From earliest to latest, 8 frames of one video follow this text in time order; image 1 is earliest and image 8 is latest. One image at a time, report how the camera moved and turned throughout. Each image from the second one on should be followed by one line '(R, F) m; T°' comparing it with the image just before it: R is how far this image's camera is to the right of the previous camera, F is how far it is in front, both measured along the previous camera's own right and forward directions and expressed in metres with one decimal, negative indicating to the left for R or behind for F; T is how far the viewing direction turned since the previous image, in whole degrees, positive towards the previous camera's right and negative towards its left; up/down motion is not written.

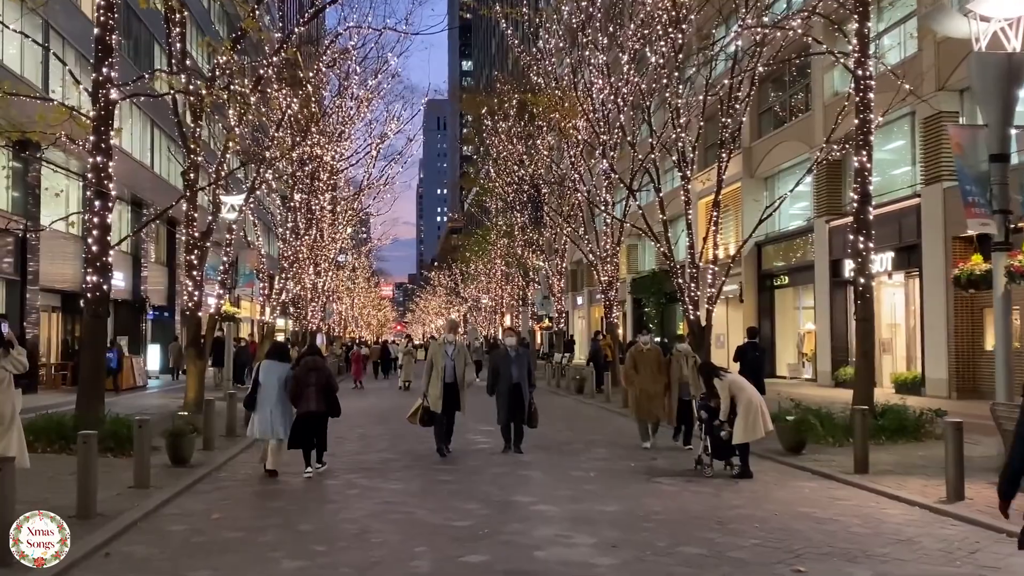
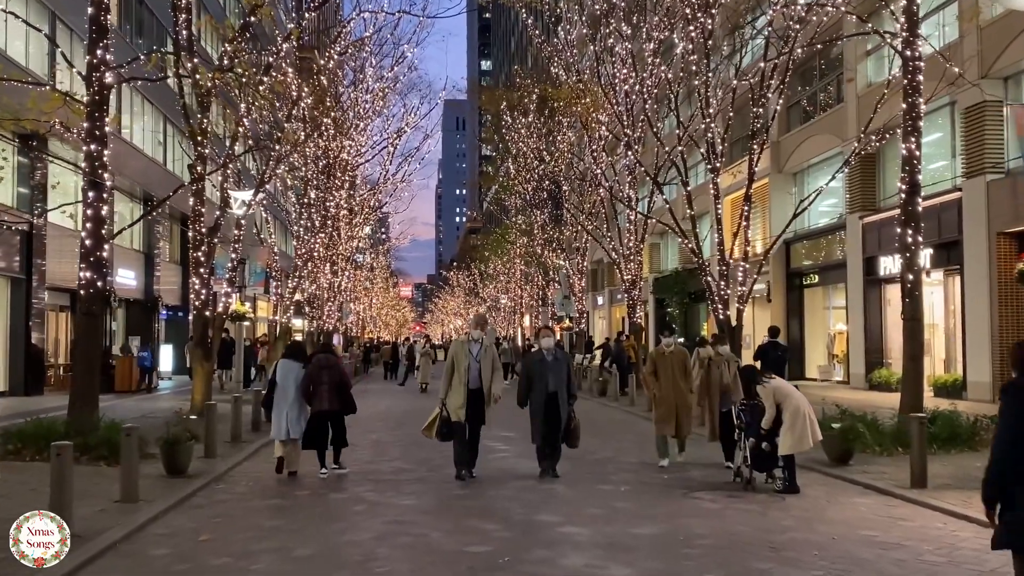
(0.0, +1.0) m; -1°
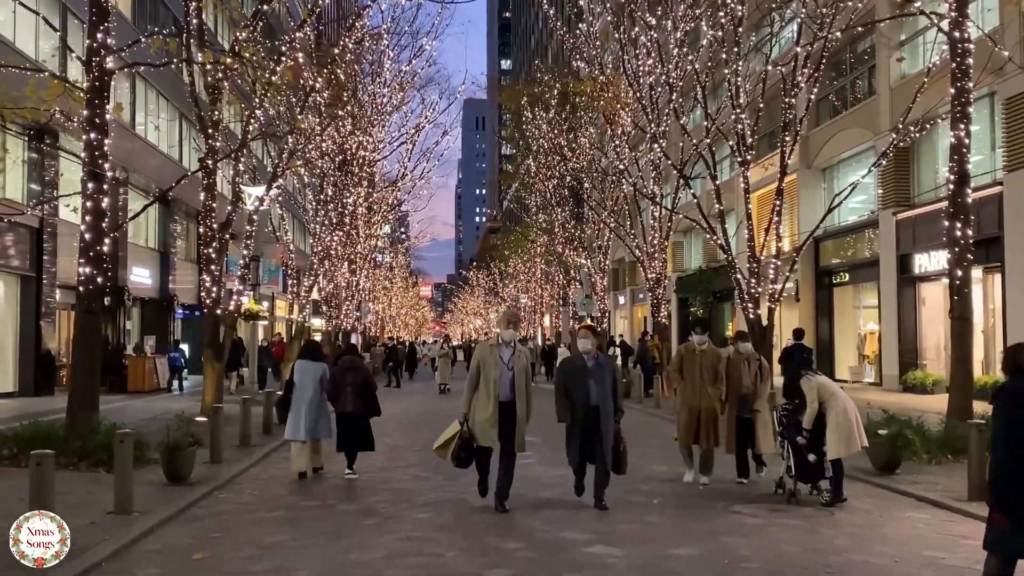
(0.0, +0.8) m; -1°
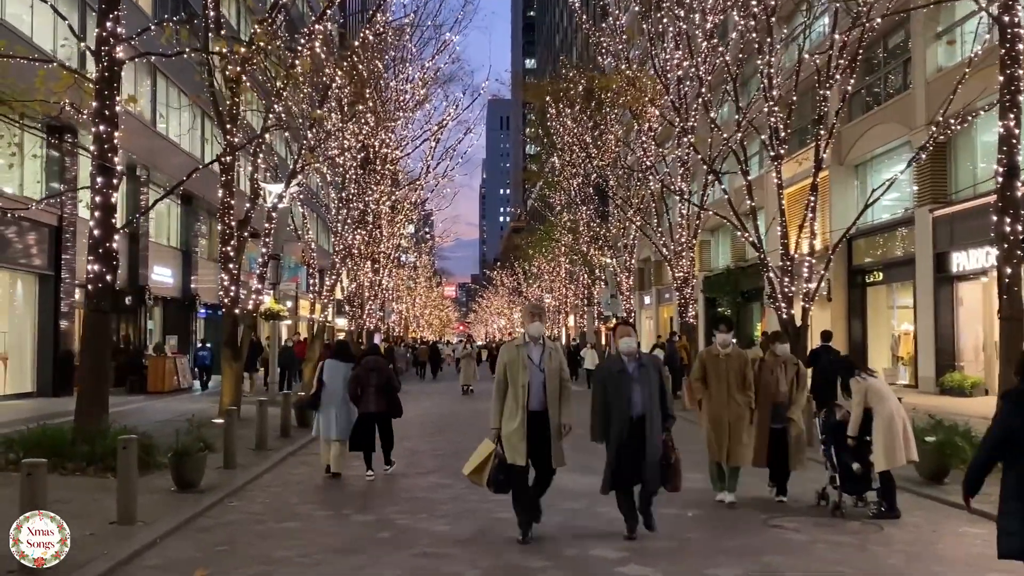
(0.0, +0.6) m; -1°
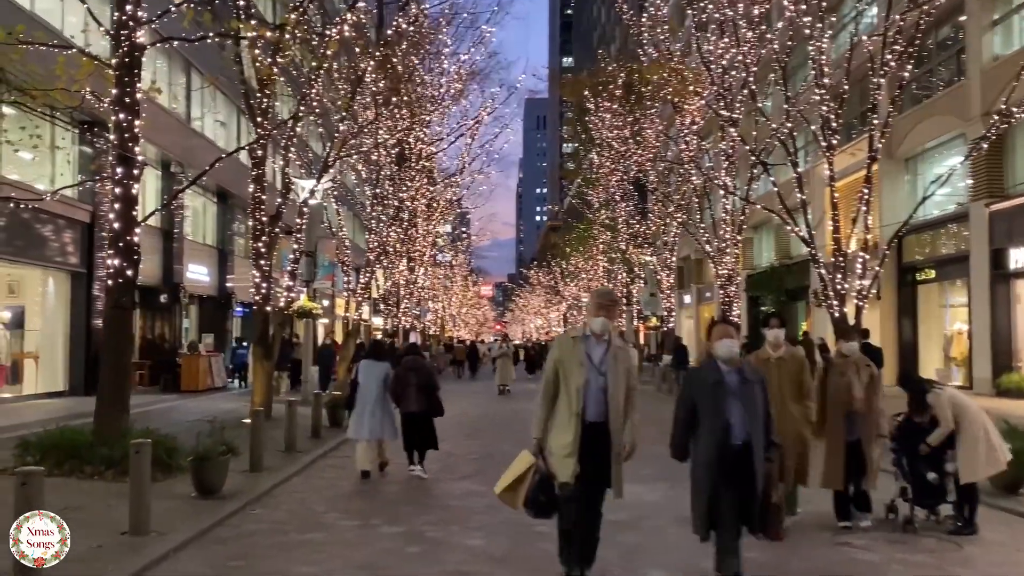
(0.0, +0.7) m; -2°
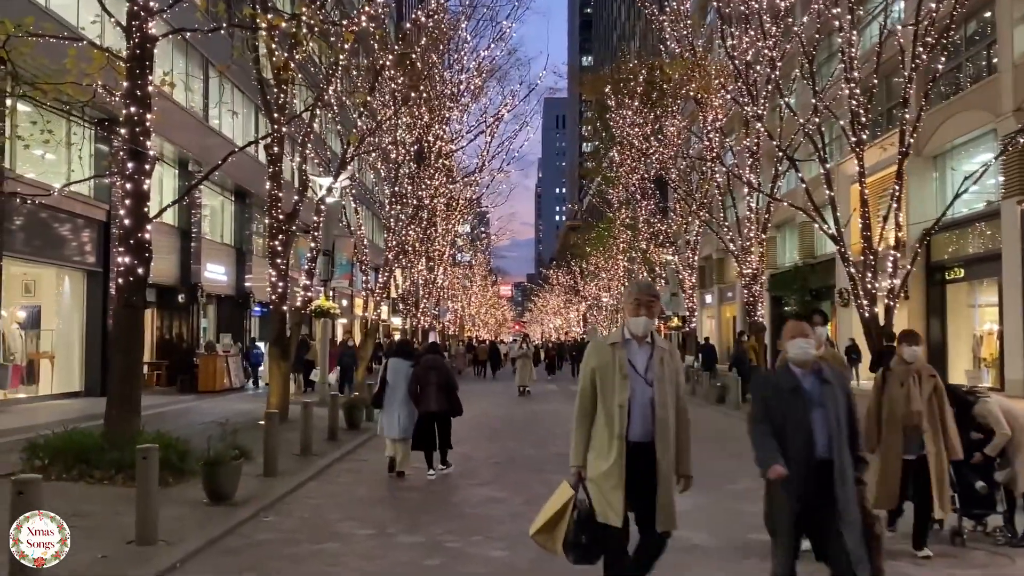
(0.0, +0.4) m; -1°
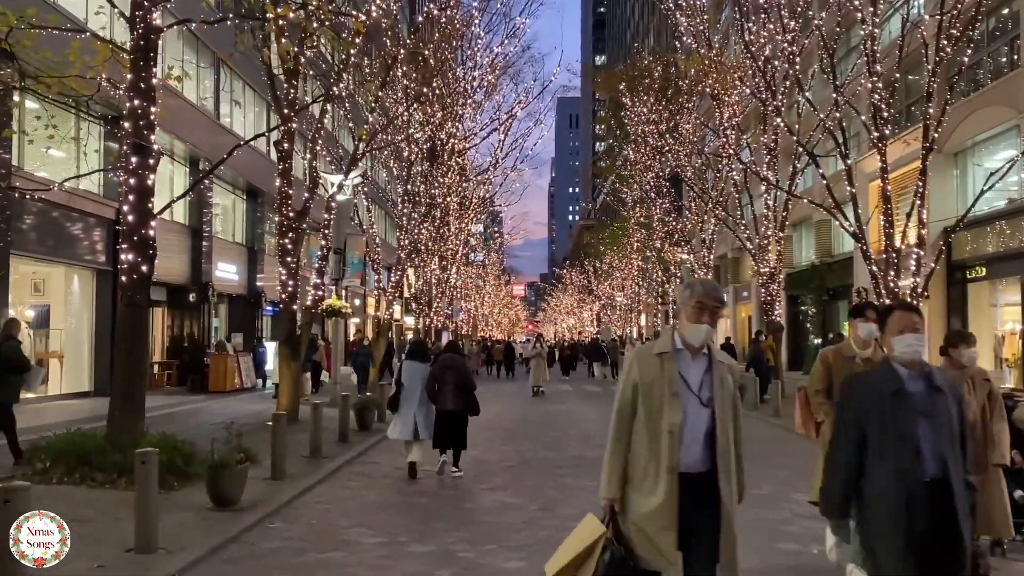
(0.0, +0.3) m; -1°
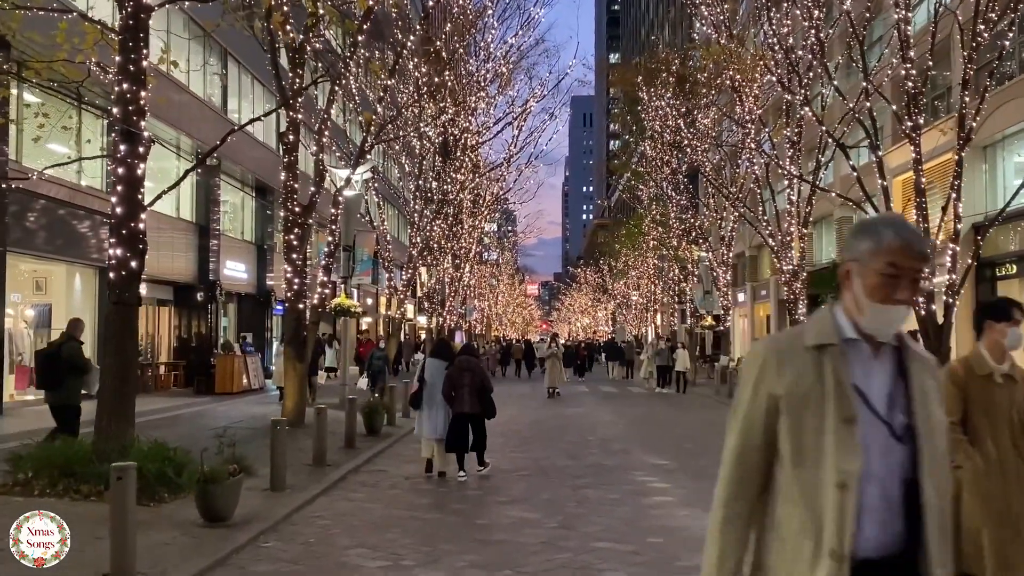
(0.0, +0.8) m; -1°
